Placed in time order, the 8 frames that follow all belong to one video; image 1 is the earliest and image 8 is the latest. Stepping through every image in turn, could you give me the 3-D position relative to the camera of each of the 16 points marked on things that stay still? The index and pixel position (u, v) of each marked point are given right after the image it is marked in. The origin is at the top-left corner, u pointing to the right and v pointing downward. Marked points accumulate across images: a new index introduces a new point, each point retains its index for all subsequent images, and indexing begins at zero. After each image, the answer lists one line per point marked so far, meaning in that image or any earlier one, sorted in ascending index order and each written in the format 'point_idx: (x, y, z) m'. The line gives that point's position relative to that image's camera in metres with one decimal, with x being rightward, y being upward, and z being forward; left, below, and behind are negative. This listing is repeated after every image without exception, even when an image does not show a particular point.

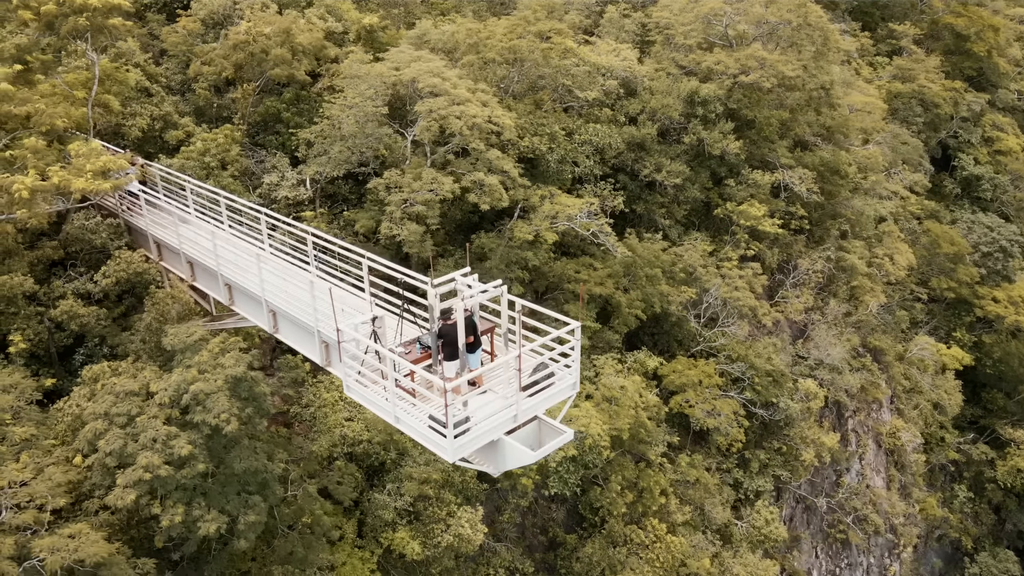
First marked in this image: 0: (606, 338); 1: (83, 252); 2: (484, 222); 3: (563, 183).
0: (+3.3, -1.6, +18.7) m
1: (-9.1, +0.7, +12.7) m
2: (-0.5, +2.1, +19.0) m
3: (+1.9, +3.3, +19.4) m
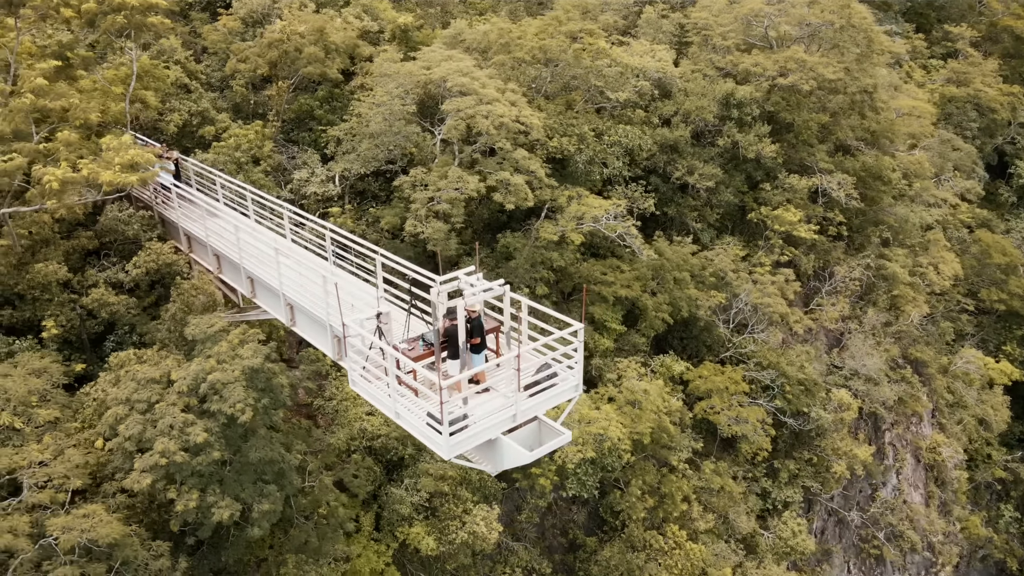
0: (+4.0, -1.6, +18.6) m
1: (-8.6, +1.0, +13.1) m
2: (+0.3, +2.1, +19.0) m
3: (+2.8, +3.3, +19.3) m
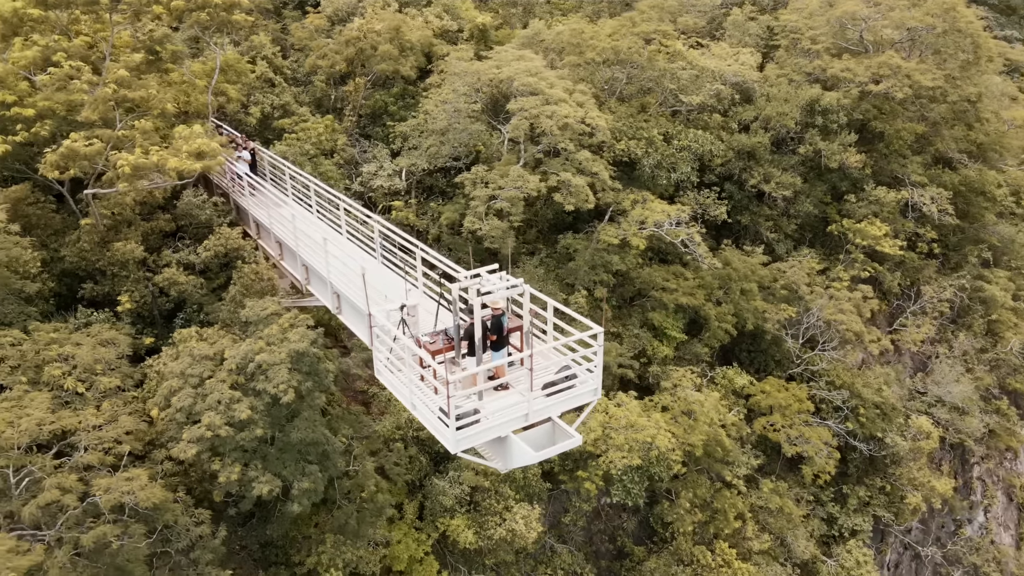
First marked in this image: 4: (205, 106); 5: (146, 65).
0: (+5.6, -1.9, +18.0) m
1: (-7.4, +1.4, +13.9) m
2: (+2.1, +2.1, +18.9) m
3: (+4.7, +3.1, +18.8) m
4: (-8.1, +4.8, +15.9) m
5: (-9.6, +5.9, +15.6) m
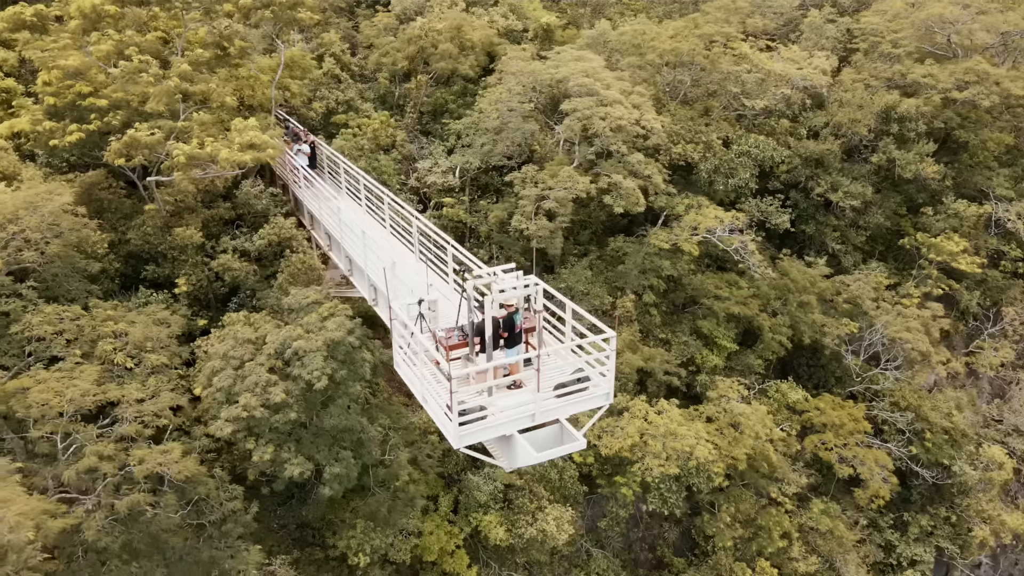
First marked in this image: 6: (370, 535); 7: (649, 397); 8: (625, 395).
0: (+6.8, -2.2, +17.4) m
1: (-6.3, +1.7, +14.5) m
2: (+3.6, +2.0, +18.6) m
3: (+6.2, +2.9, +18.3) m
4: (-6.7, +5.2, +16.5) m
5: (-8.2, +6.3, +16.4) m
6: (-2.7, -4.6, +11.2) m
7: (+3.8, -2.9, +16.1) m
8: (+2.7, -2.5, +14.1) m
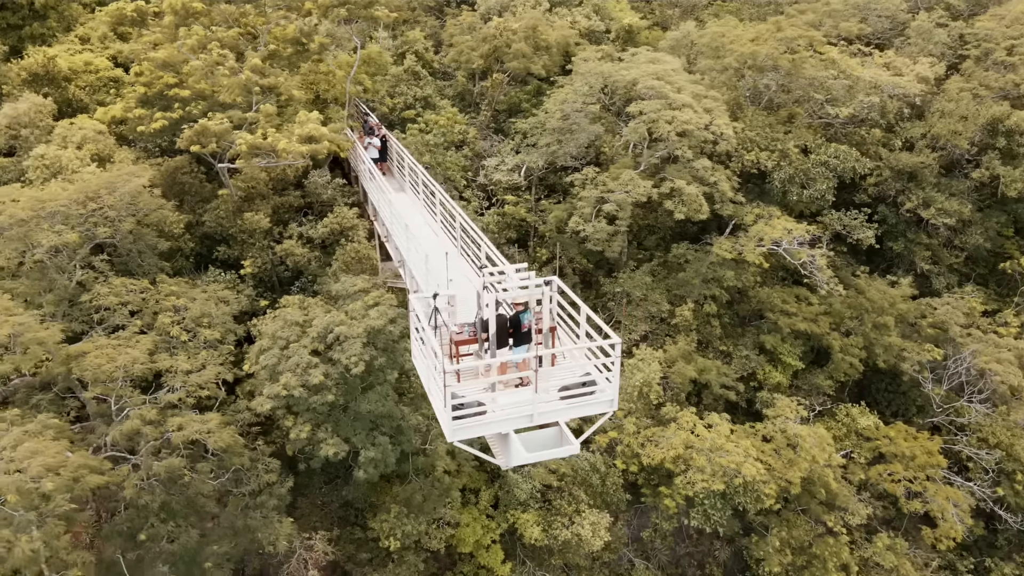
0: (+8.2, -2.6, +16.6) m
1: (-4.9, +2.1, +15.1) m
2: (+5.4, +1.7, +18.1) m
3: (+8.0, +2.4, +17.6) m
4: (-4.8, +5.5, +17.2) m
5: (-6.3, +6.7, +17.2) m
6: (-2.1, -4.5, +11.5) m
7: (+5.1, -3.2, +15.6) m
8: (+3.7, -2.7, +13.8) m
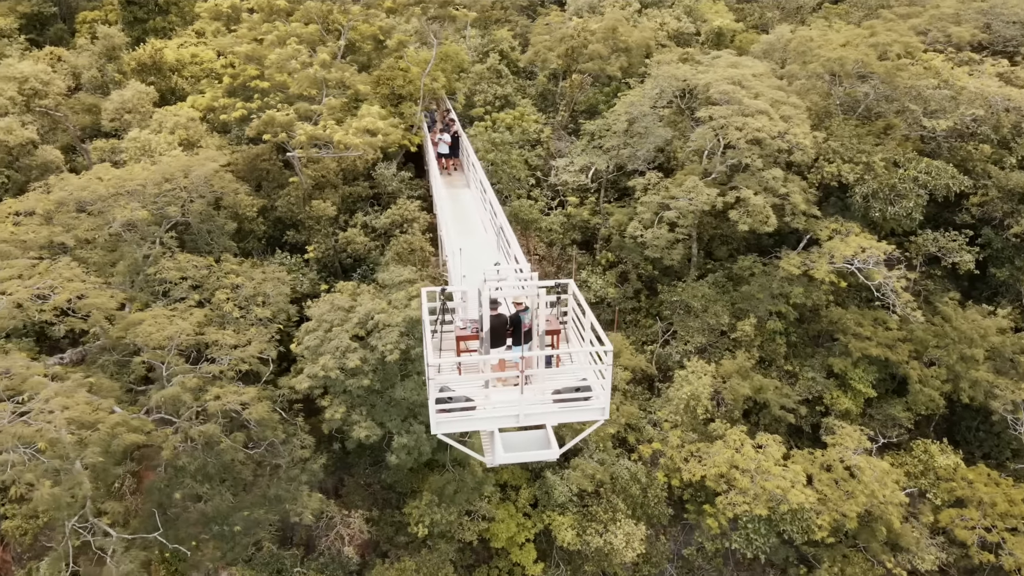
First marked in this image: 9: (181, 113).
0: (+9.5, -3.2, +15.7) m
1: (-3.4, +2.4, +15.6) m
2: (+7.2, +1.3, +17.4) m
3: (+9.8, +1.8, +16.6) m
4: (-2.8, +5.8, +17.6) m
5: (-4.2, +7.1, +17.9) m
6: (-1.4, -4.3, +11.7) m
7: (+6.2, -3.6, +15.0) m
8: (+4.7, -3.0, +13.3) m
9: (-8.1, +4.3, +14.7) m
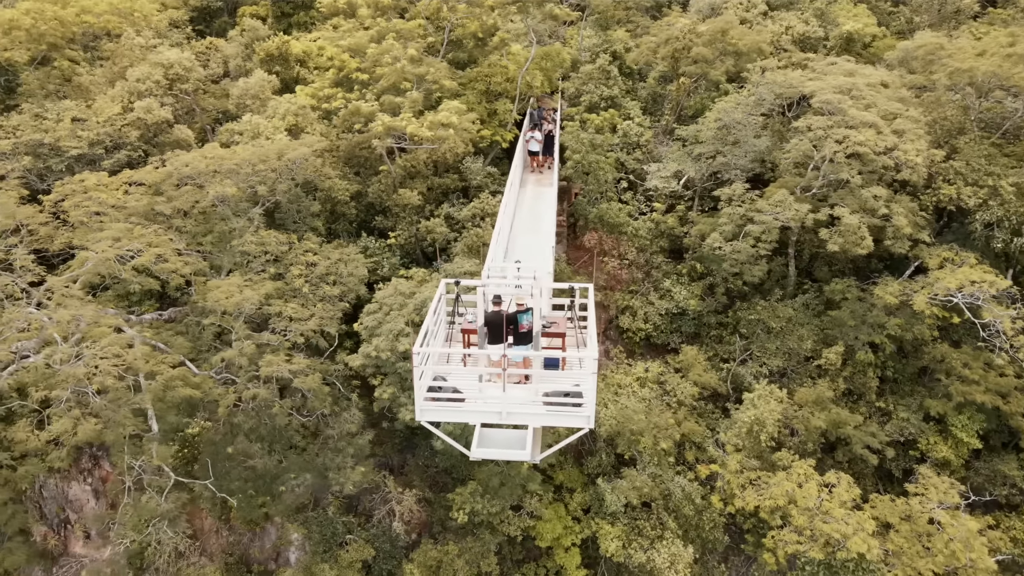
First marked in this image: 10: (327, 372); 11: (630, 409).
0: (+11.0, -4.1, +14.2) m
1: (-1.2, +2.6, +16.0) m
2: (+9.4, +0.5, +16.2) m
3: (+11.8, +0.9, +15.0) m
4: (-0.1, +6.0, +17.9) m
5: (-1.2, +7.4, +18.3) m
6: (-0.5, -4.2, +11.9) m
7: (+7.6, -4.2, +14.0) m
8: (+5.9, -3.5, +12.6) m
9: (-5.8, +5.0, +15.8) m
10: (-3.9, -1.7, +12.0) m
11: (+2.4, -2.6, +12.8) m
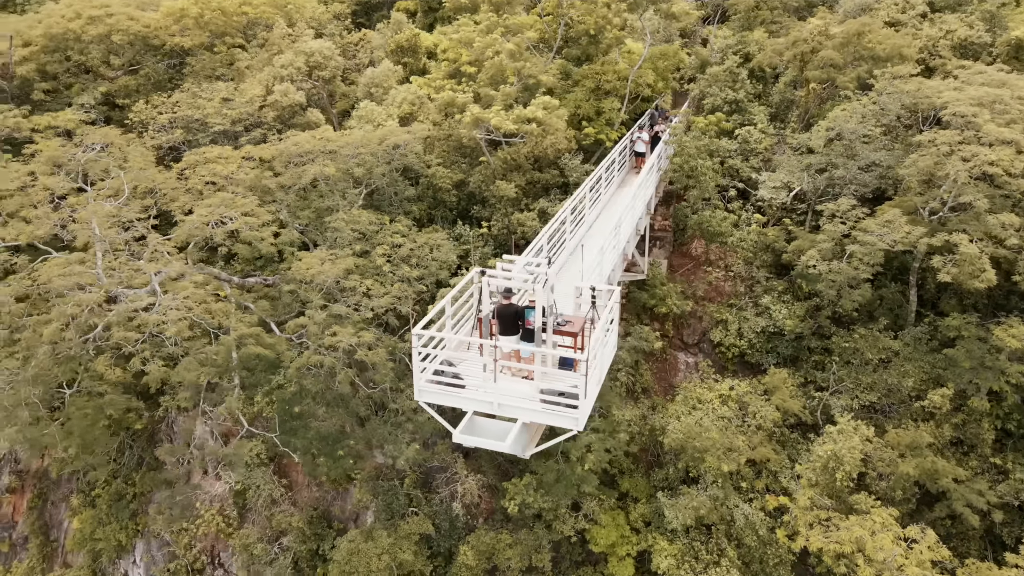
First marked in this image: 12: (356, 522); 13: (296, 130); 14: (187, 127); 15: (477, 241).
0: (+12.3, -5.2, +12.3) m
1: (+1.4, +2.7, +16.1) m
2: (+11.6, -0.4, +14.5) m
3: (+13.8, -0.3, +12.9) m
4: (+3.1, +5.9, +17.7) m
5: (+2.2, +7.5, +18.3) m
6: (+0.7, -4.1, +12.0) m
7: (+9.0, -4.9, +12.7) m
8: (+7.1, -4.0, +11.6) m
9: (-2.9, +5.5, +16.7) m
10: (-2.4, -1.3, +12.7) m
11: (+3.9, -2.8, +12.4) m
12: (-3.7, -5.3, +13.7) m
13: (-6.4, +4.5, +17.2) m
14: (-9.1, +4.5, +16.6) m
15: (-1.0, +1.2, +15.0) m
